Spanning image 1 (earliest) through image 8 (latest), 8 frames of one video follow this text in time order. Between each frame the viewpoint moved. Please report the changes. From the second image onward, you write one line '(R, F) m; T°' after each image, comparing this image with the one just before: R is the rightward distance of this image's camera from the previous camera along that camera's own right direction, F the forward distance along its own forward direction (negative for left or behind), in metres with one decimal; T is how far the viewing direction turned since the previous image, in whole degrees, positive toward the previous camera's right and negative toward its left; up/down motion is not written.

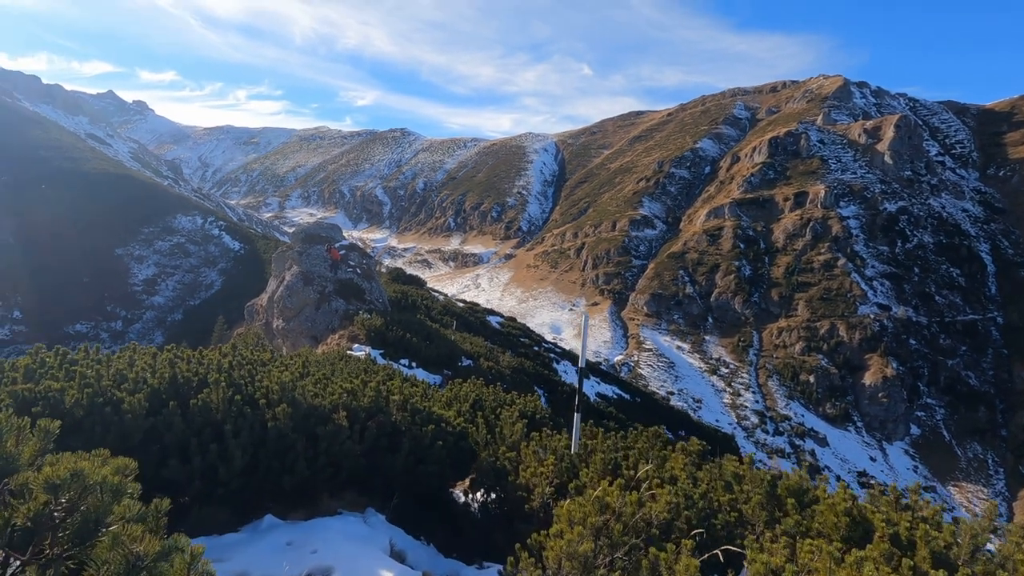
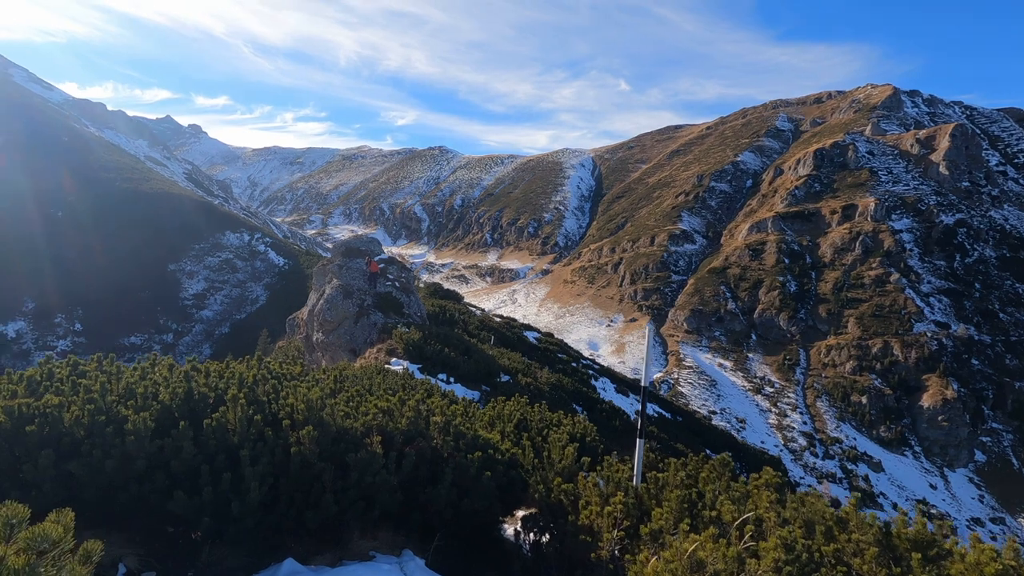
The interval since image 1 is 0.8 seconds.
(-0.1, +0.5) m; -4°
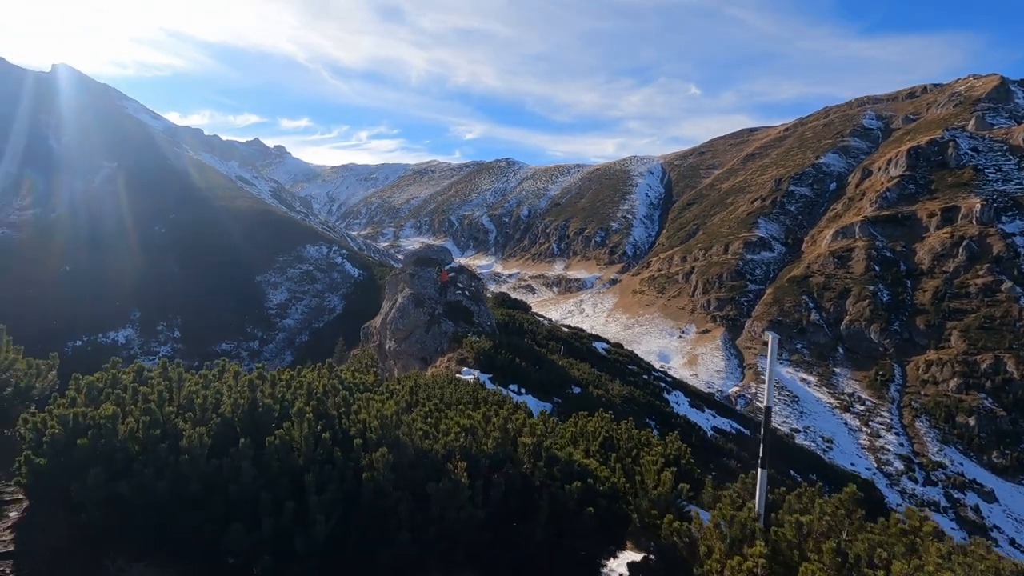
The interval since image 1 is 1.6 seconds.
(-0.2, +0.5) m; -7°
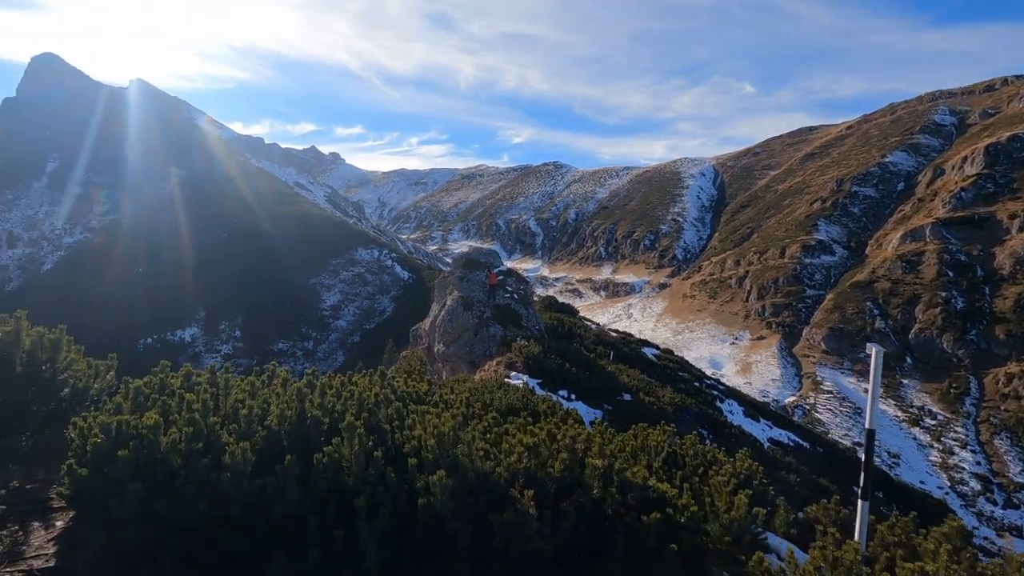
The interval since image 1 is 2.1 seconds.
(-0.1, +0.3) m; -5°
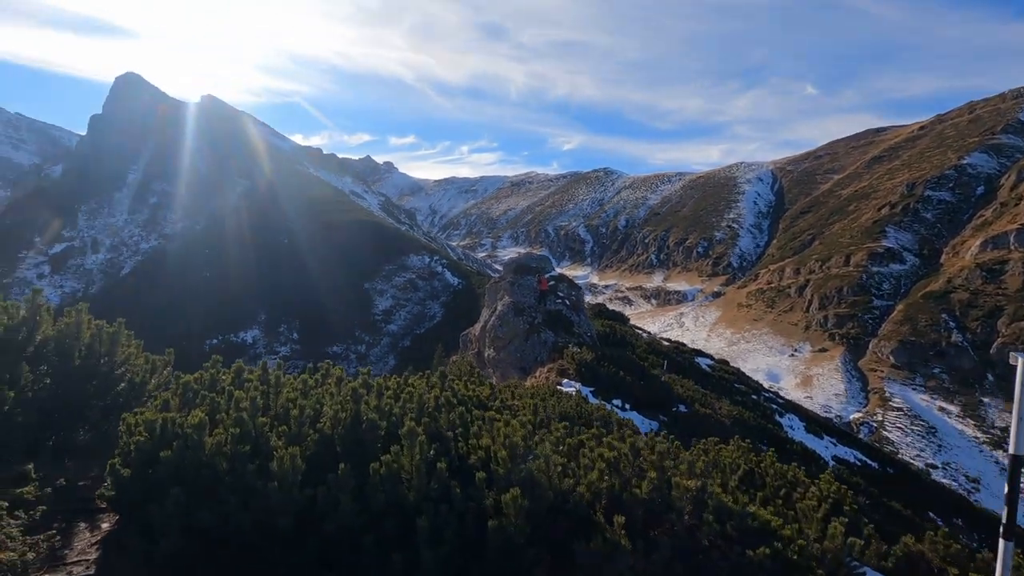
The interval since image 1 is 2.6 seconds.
(-0.1, +0.3) m; -5°
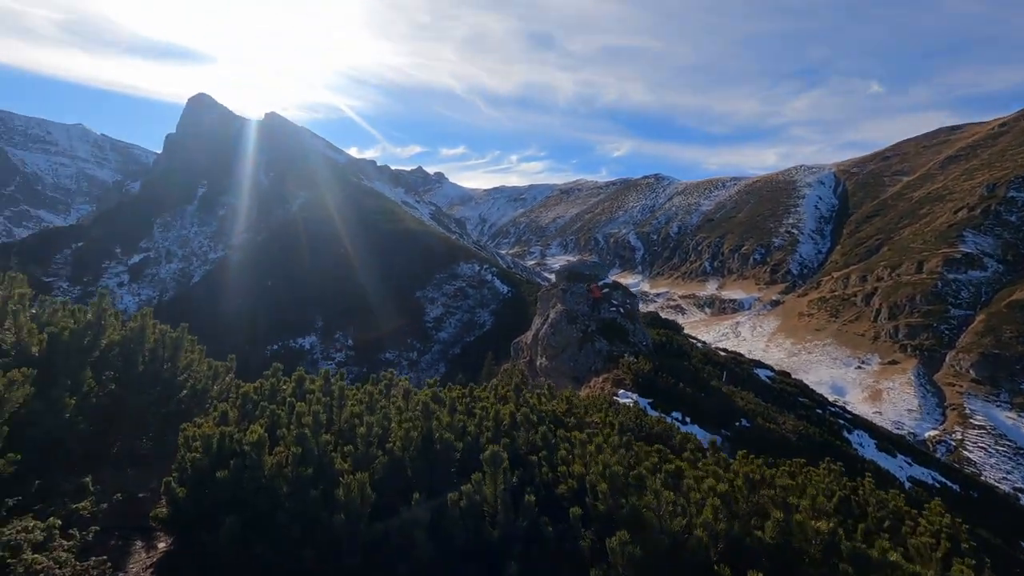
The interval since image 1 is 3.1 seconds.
(-0.2, +0.3) m; -5°
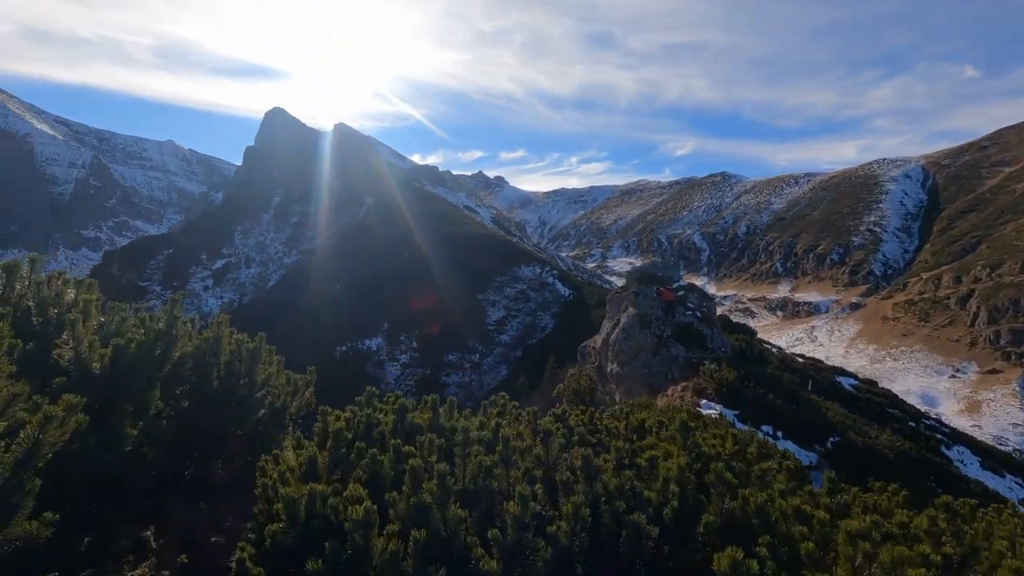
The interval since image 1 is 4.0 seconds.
(-0.3, +0.6) m; -6°
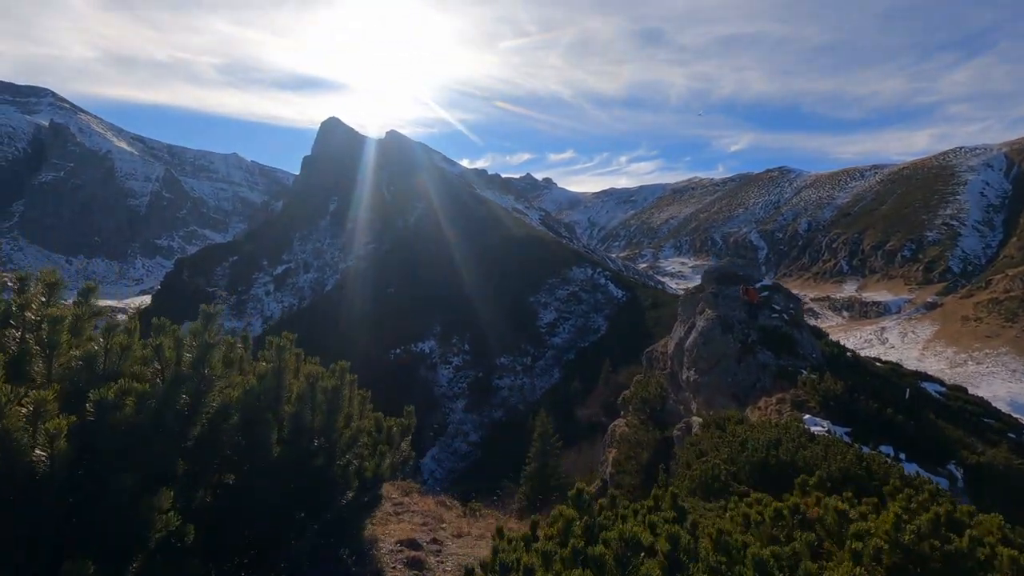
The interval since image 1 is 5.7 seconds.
(-0.6, +1.1) m; -5°
